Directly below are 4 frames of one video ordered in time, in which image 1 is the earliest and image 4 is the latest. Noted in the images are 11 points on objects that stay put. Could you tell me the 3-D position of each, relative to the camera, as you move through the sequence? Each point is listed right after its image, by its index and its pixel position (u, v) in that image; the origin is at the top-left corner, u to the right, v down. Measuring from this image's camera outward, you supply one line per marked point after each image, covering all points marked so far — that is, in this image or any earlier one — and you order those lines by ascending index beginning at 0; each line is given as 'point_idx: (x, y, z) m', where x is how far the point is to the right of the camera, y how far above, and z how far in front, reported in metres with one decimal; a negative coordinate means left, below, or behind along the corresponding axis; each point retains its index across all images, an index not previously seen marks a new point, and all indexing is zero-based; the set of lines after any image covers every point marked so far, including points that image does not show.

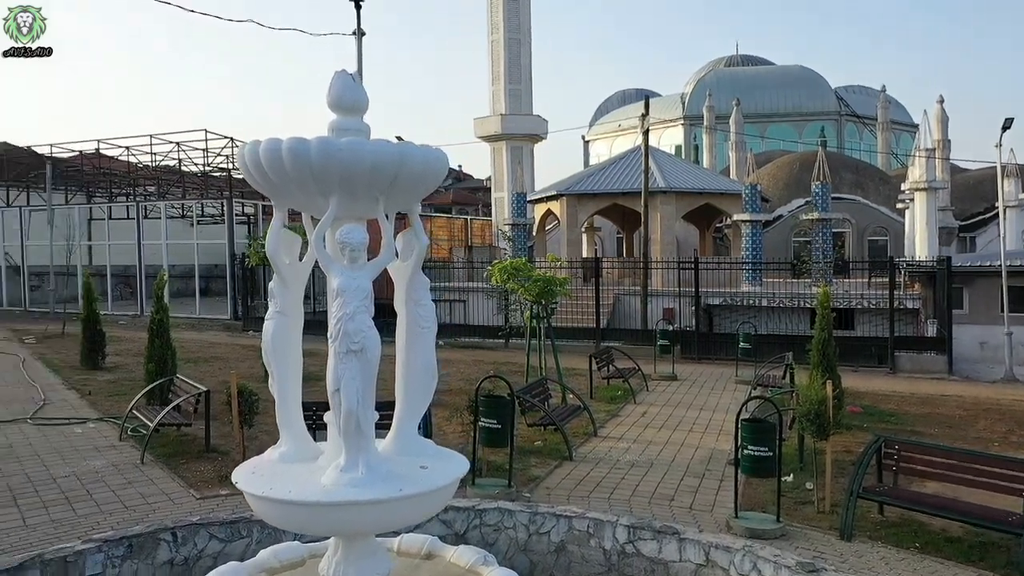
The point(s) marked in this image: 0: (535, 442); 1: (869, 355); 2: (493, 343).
0: (+0.3, -1.7, +9.3) m
1: (+7.2, -1.4, +16.9) m
2: (-0.4, -1.3, +18.8) m
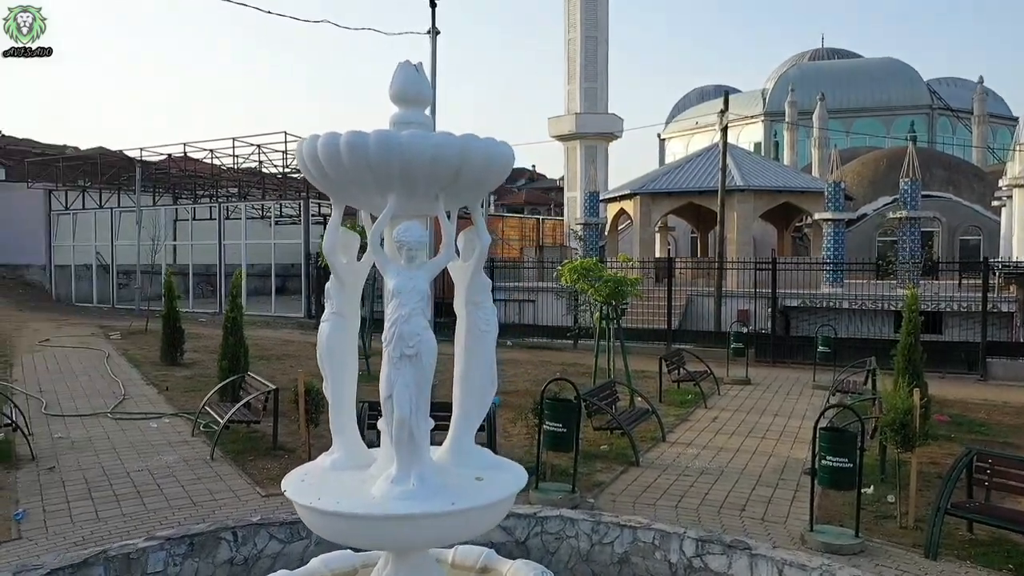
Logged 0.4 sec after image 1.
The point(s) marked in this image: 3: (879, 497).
0: (+1.0, -1.7, +9.1) m
1: (+8.6, -1.4, +16.1) m
2: (+1.1, -1.3, +18.7) m
3: (+3.3, -1.9, +7.5) m
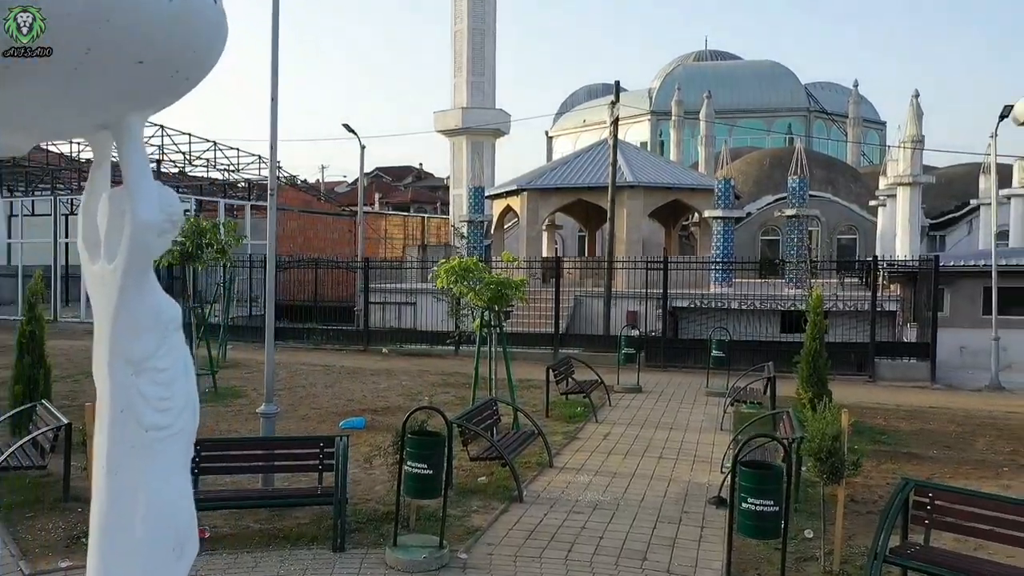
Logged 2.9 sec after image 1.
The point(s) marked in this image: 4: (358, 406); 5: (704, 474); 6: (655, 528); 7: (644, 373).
0: (-0.3, -1.8, +7.8) m
1: (+6.3, -1.4, +15.7) m
2: (-1.4, -1.3, +17.3) m
3: (+2.2, -1.9, +6.5) m
4: (-2.0, -1.5, +11.0) m
5: (+1.9, -1.9, +8.3) m
6: (+1.1, -1.9, +6.6) m
7: (+2.4, -1.6, +15.3) m
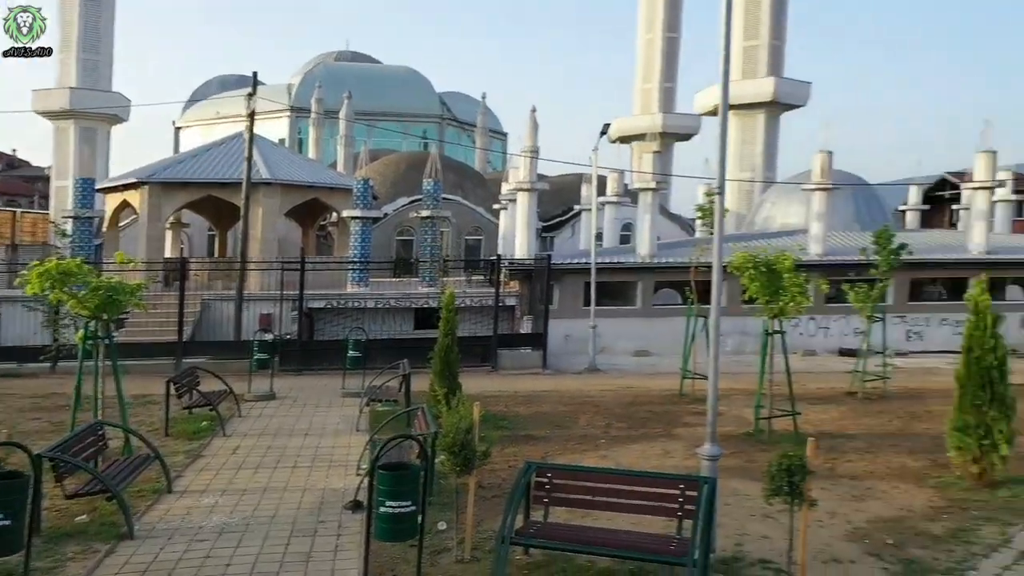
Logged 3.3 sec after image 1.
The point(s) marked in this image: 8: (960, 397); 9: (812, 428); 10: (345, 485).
0: (-3.5, -1.8, +6.7) m
1: (-0.7, -1.3, +16.6) m
2: (-8.4, -1.4, +14.9) m
3: (-0.6, -1.9, +6.6) m
4: (-6.4, -1.6, +8.9) m
5: (-1.7, -1.9, +8.1) m
6: (-1.7, -1.9, +6.2) m
7: (-4.1, -1.6, +14.6) m
8: (+6.2, -1.5, +11.6) m
9: (+5.4, -2.5, +15.0) m
10: (-1.5, -1.9, +7.9) m
